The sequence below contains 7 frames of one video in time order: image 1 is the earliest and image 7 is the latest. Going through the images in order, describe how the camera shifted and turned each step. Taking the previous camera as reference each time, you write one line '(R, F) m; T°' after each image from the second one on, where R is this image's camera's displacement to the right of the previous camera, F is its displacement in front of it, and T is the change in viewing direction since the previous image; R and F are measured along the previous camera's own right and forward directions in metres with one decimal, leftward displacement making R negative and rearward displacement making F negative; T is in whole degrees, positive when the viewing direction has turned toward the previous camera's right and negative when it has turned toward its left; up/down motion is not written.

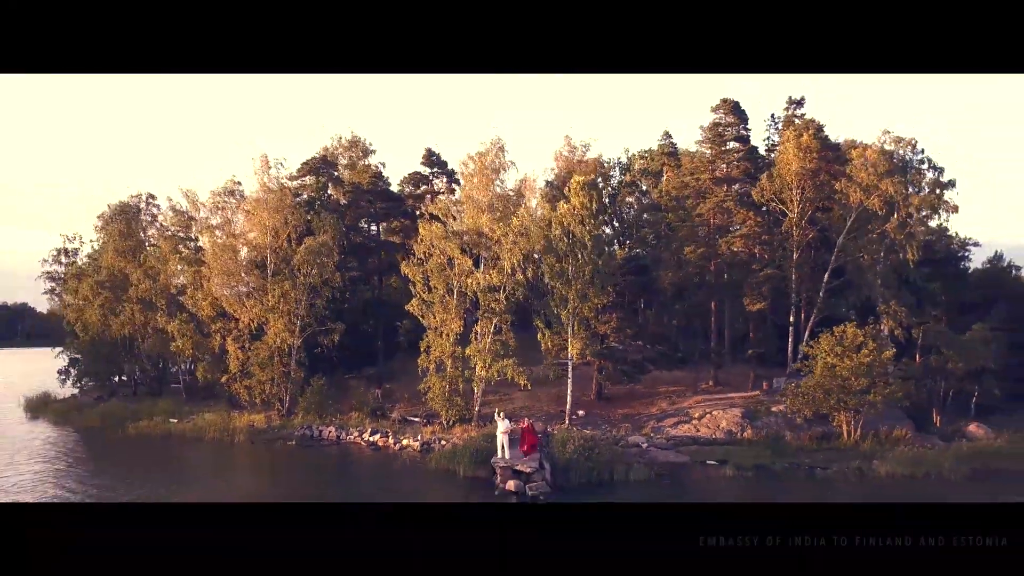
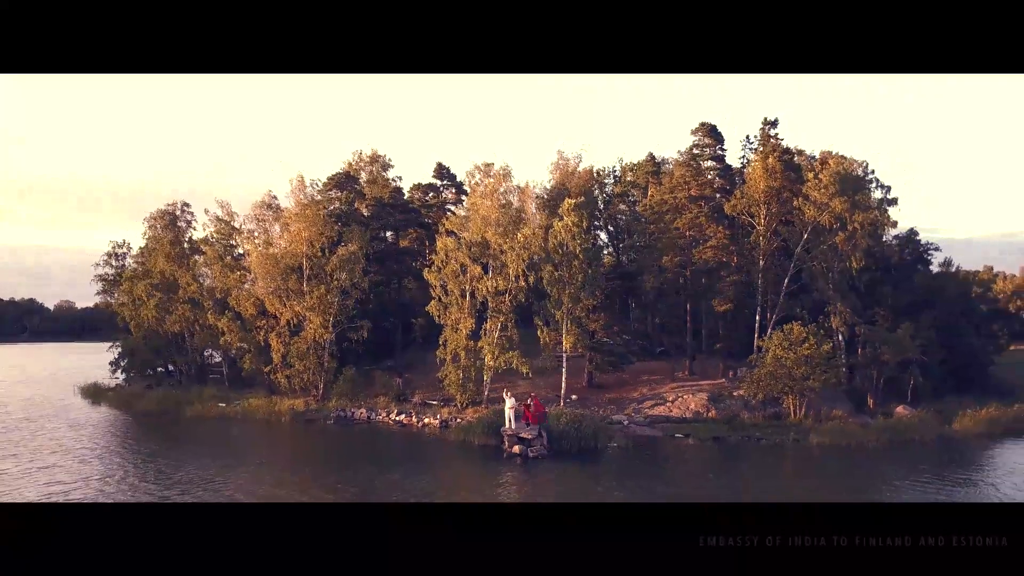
(-0.1, -2.1) m; 0°
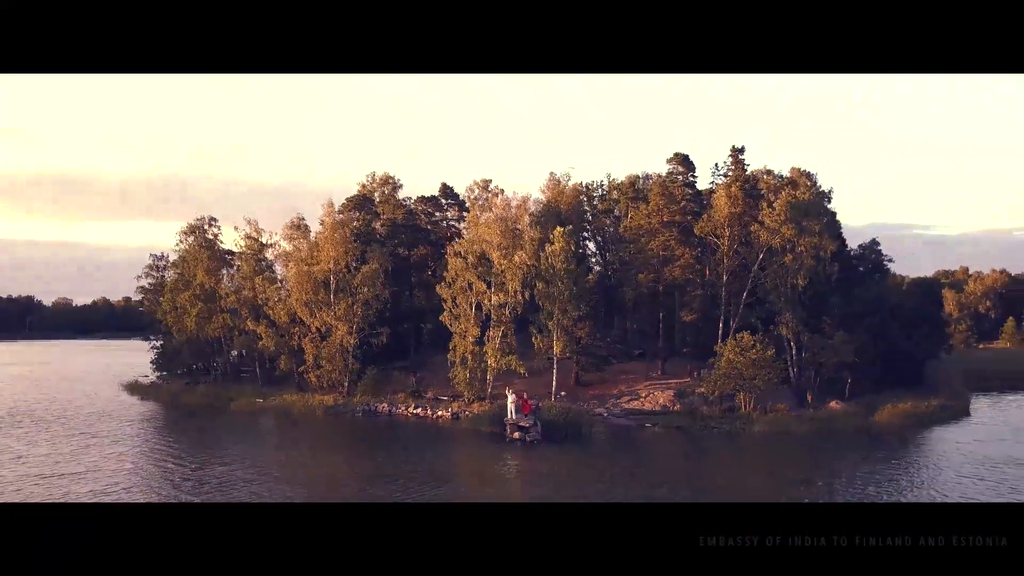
(-0.2, -2.5) m; +1°
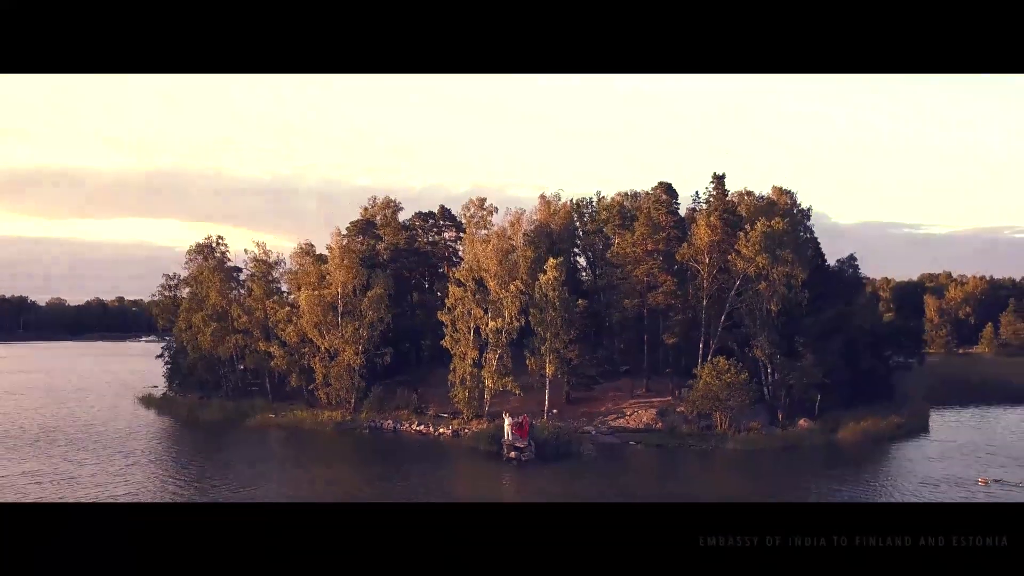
(-0.1, -1.3) m; +1°
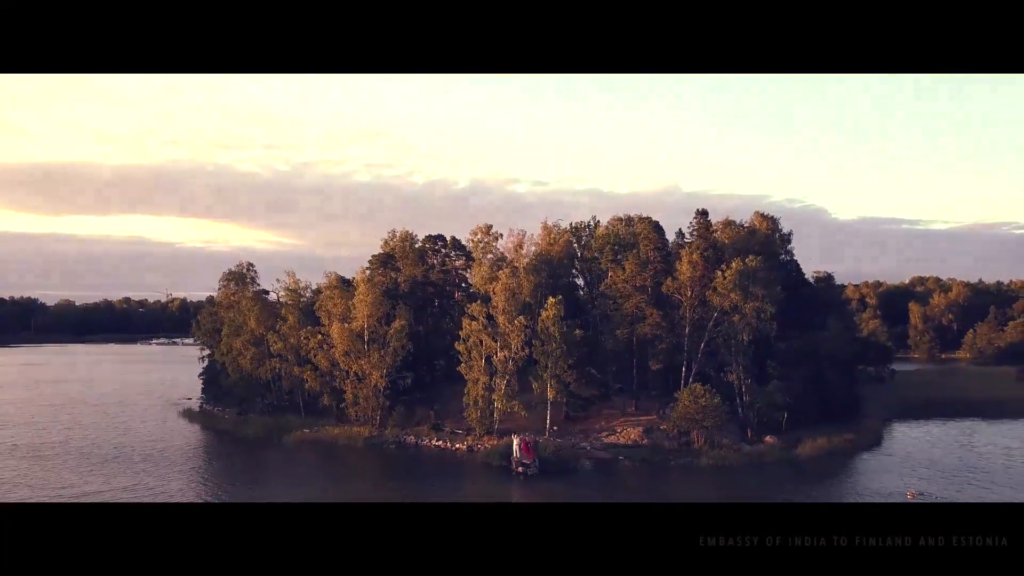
(-0.2, -2.7) m; 0°
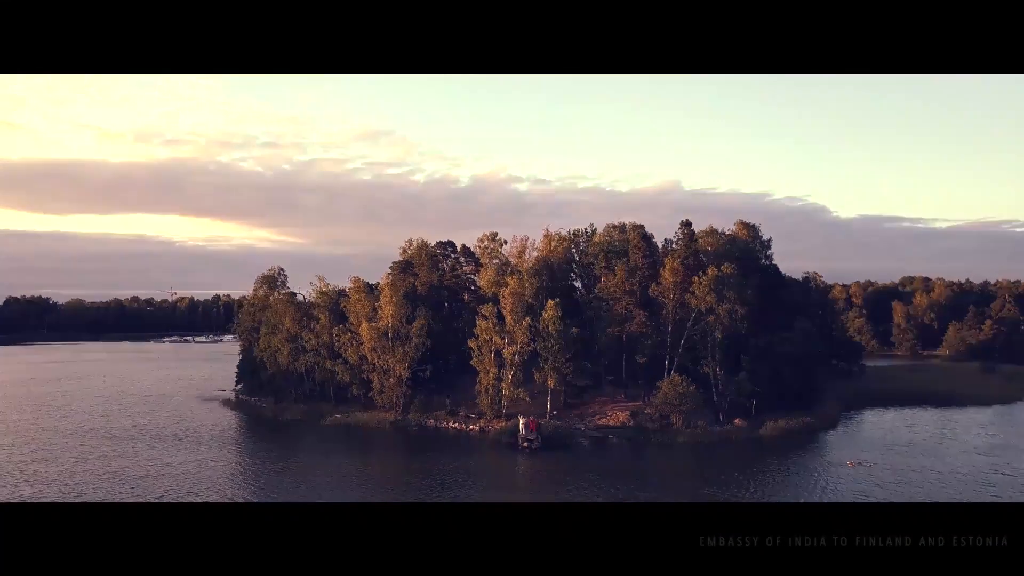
(-0.2, -3.3) m; 0°
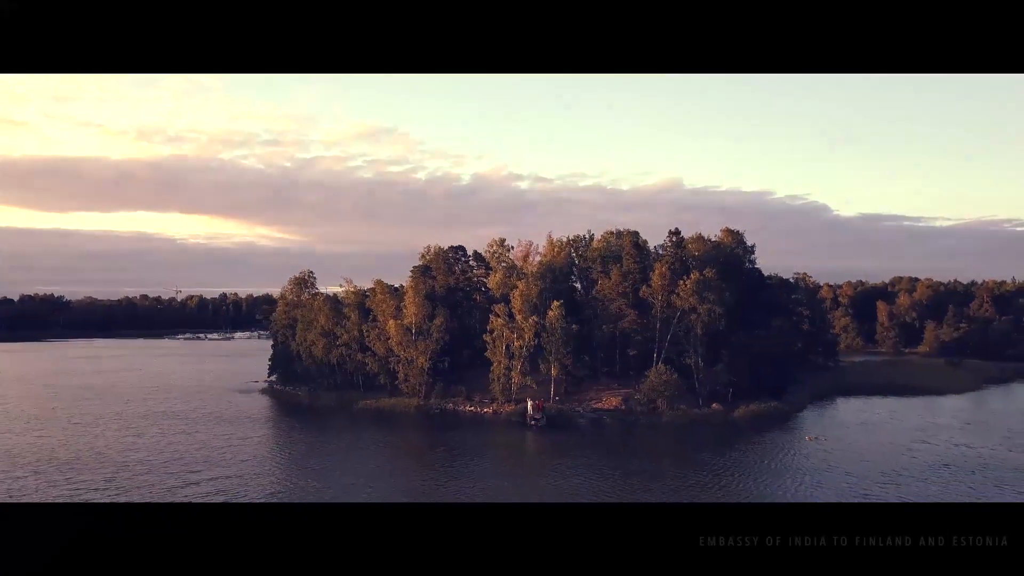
(-0.4, -3.6) m; 0°
